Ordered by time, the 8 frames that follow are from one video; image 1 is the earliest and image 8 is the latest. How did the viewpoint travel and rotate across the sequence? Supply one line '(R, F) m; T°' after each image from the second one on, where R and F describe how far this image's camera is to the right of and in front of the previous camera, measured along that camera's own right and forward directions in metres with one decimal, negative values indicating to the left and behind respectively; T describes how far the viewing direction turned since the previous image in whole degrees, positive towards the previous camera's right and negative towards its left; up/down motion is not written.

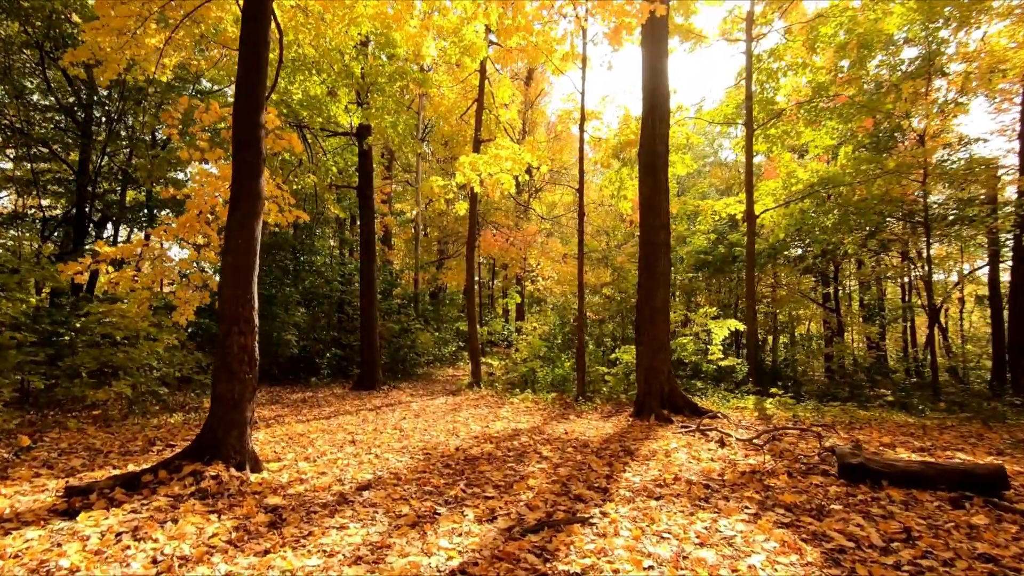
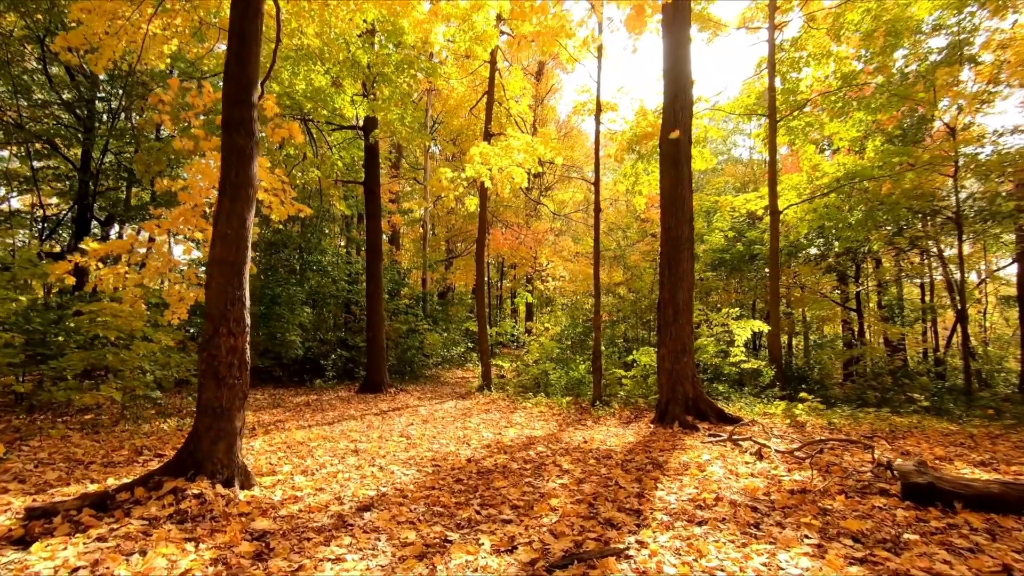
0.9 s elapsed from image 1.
(-0.1, +0.5) m; -1°
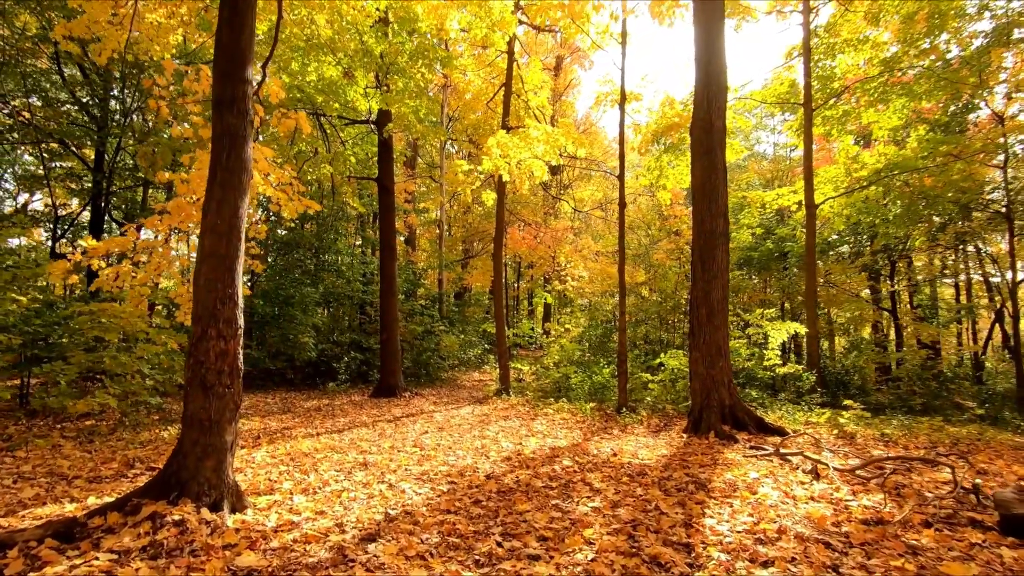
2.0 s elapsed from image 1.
(-0.1, +0.5) m; -2°
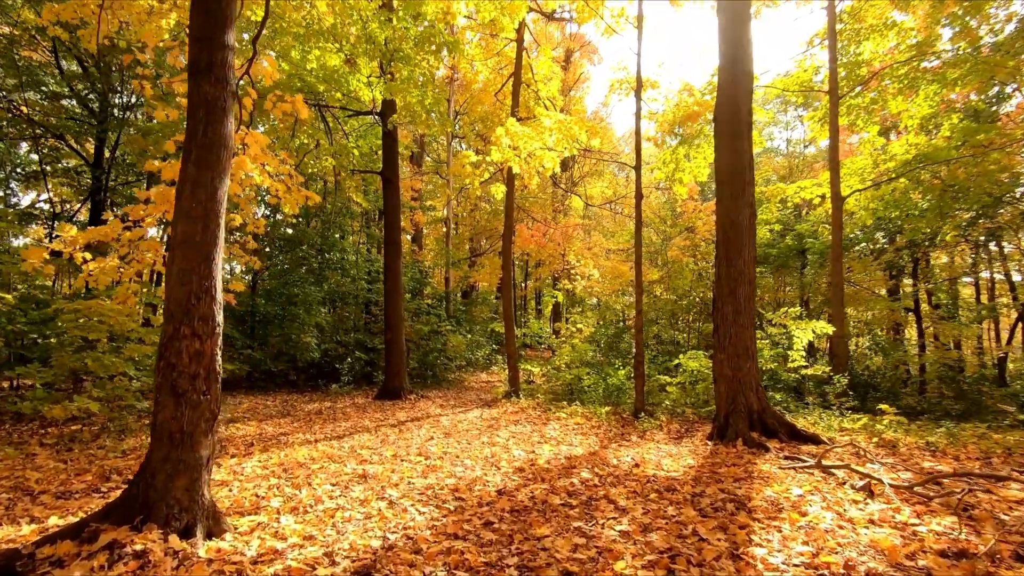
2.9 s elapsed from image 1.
(-0.1, +0.5) m; -1°
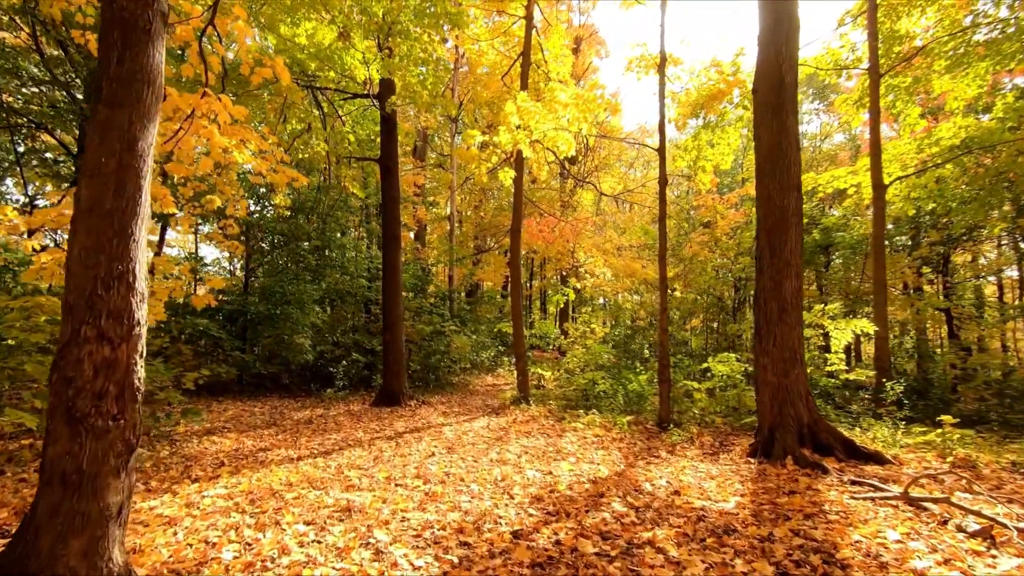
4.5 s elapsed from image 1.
(-0.1, +0.8) m; -1°
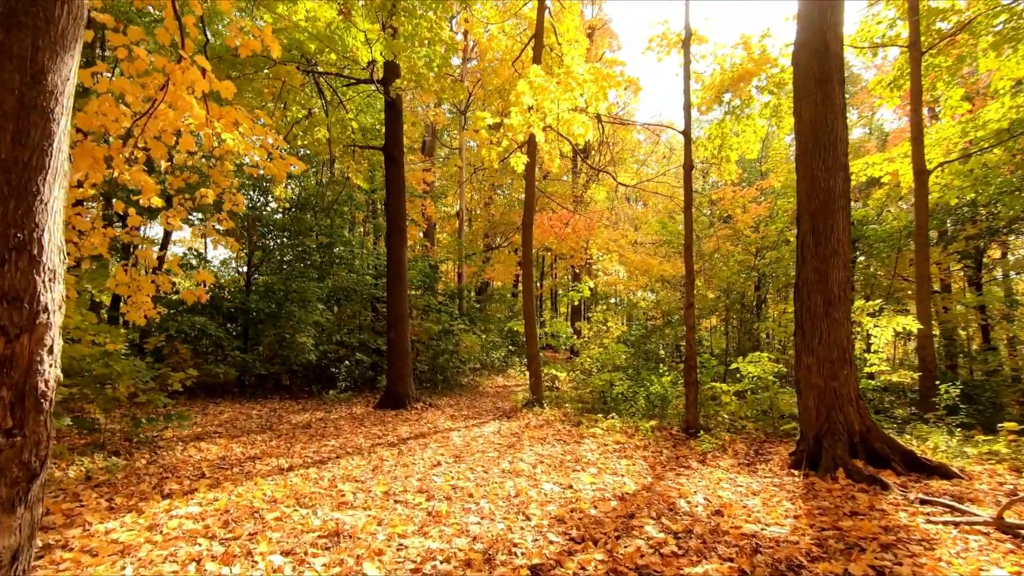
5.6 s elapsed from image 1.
(0.0, +0.6) m; -1°
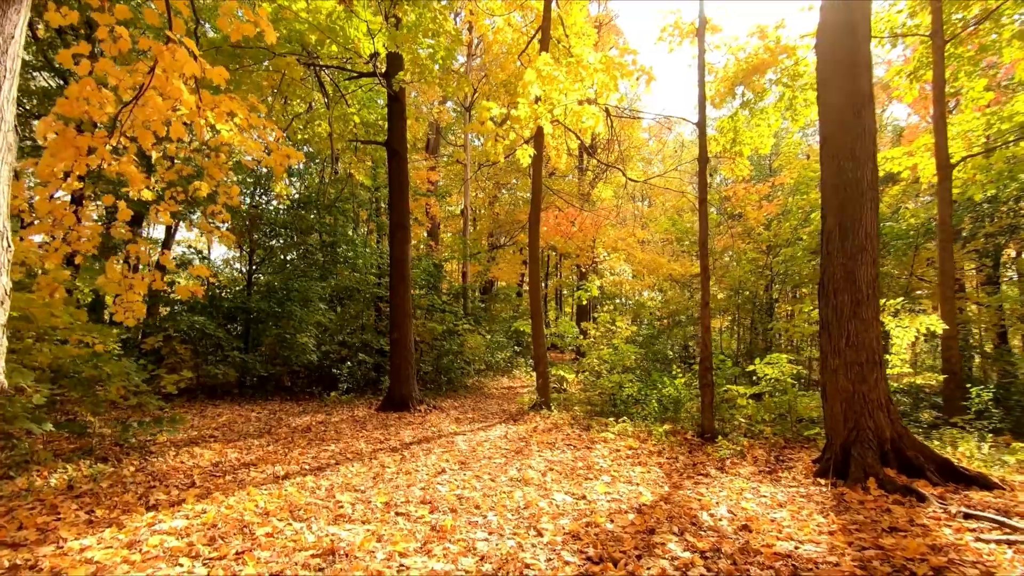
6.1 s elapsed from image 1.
(0.0, +0.3) m; -1°
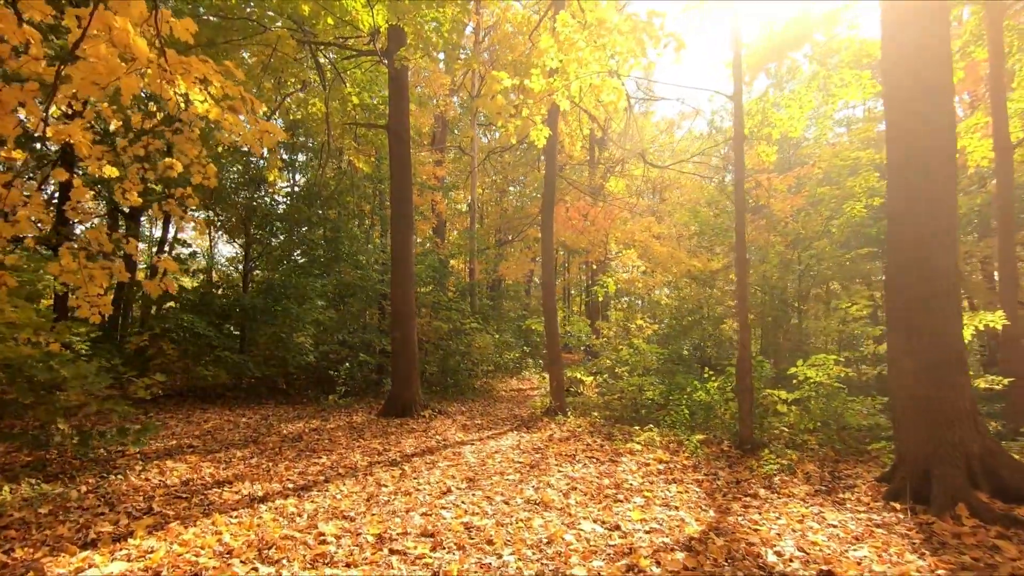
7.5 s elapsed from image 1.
(-0.1, +0.7) m; -1°
